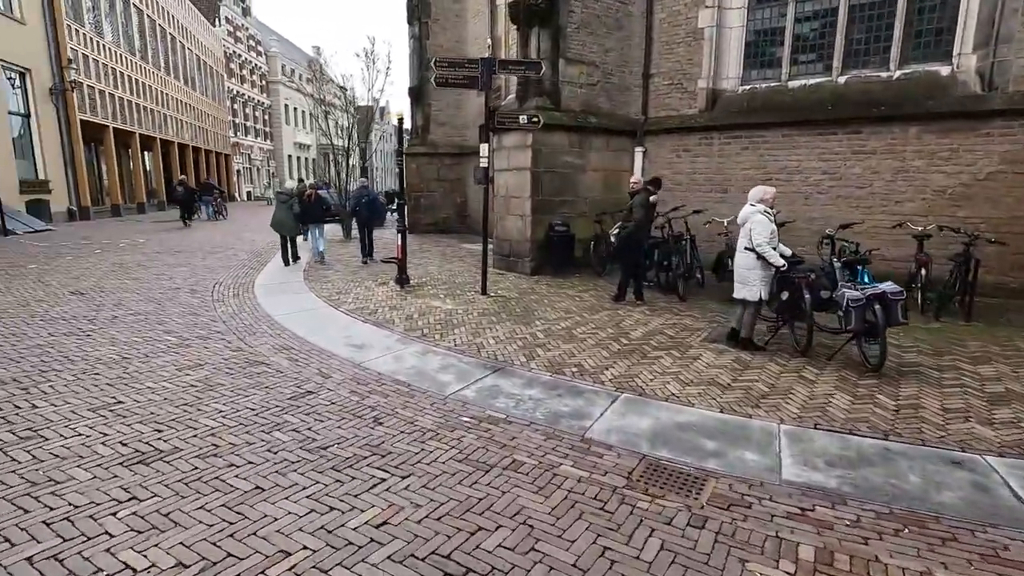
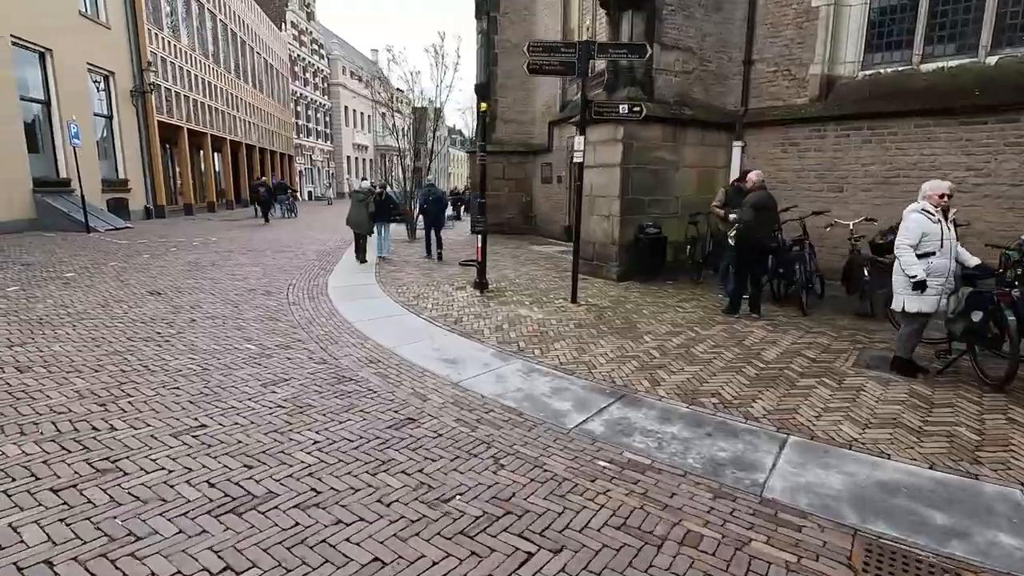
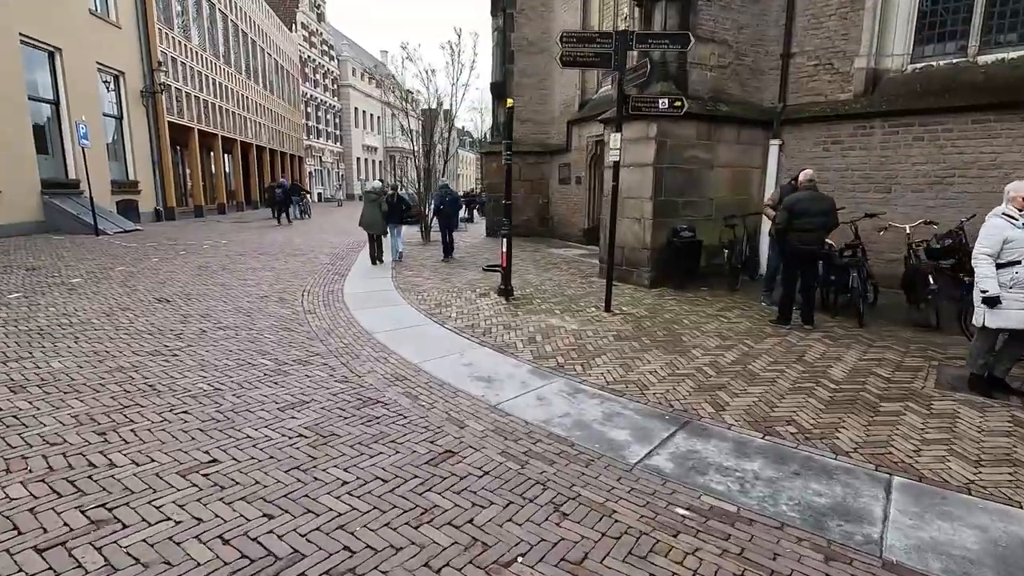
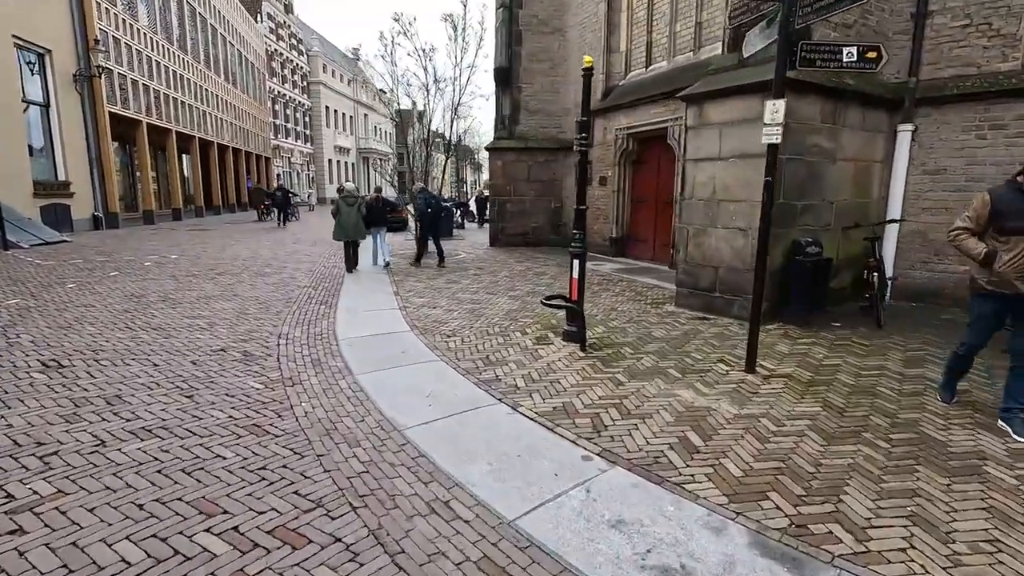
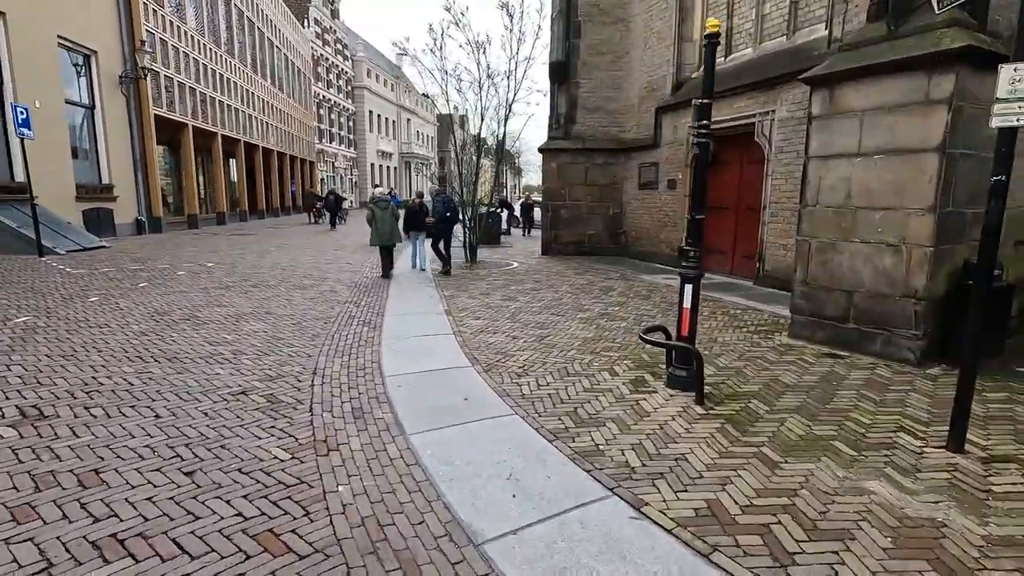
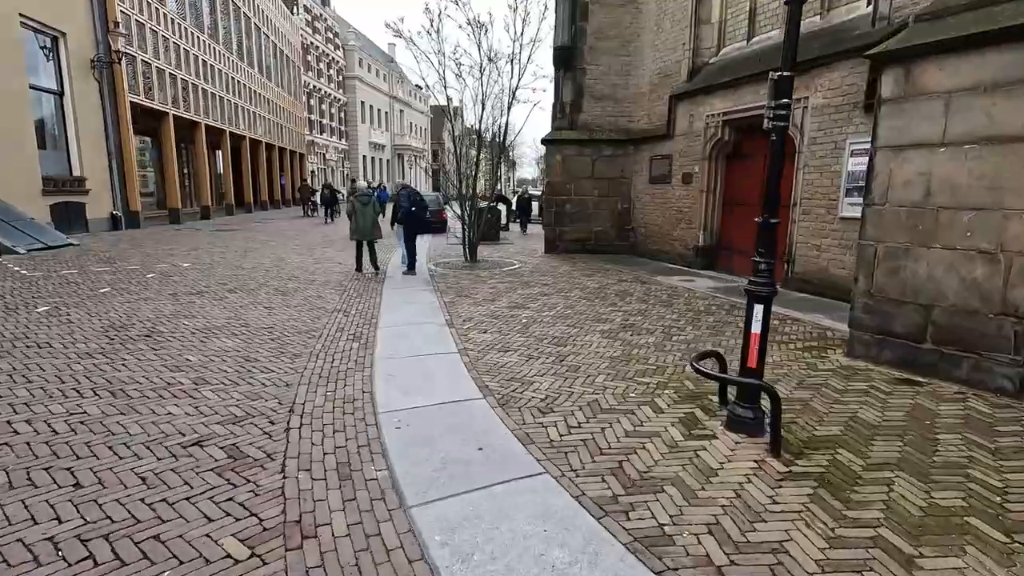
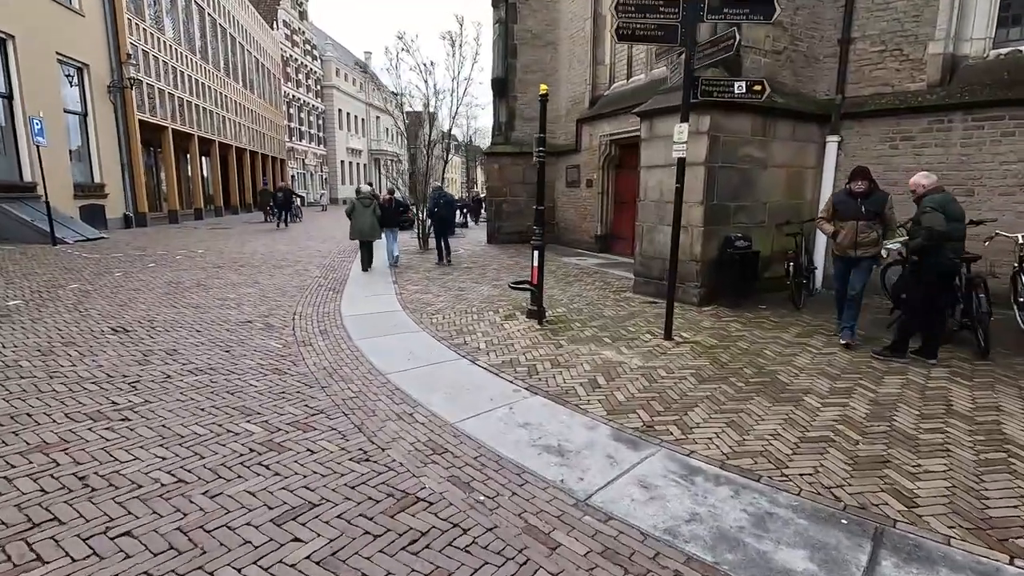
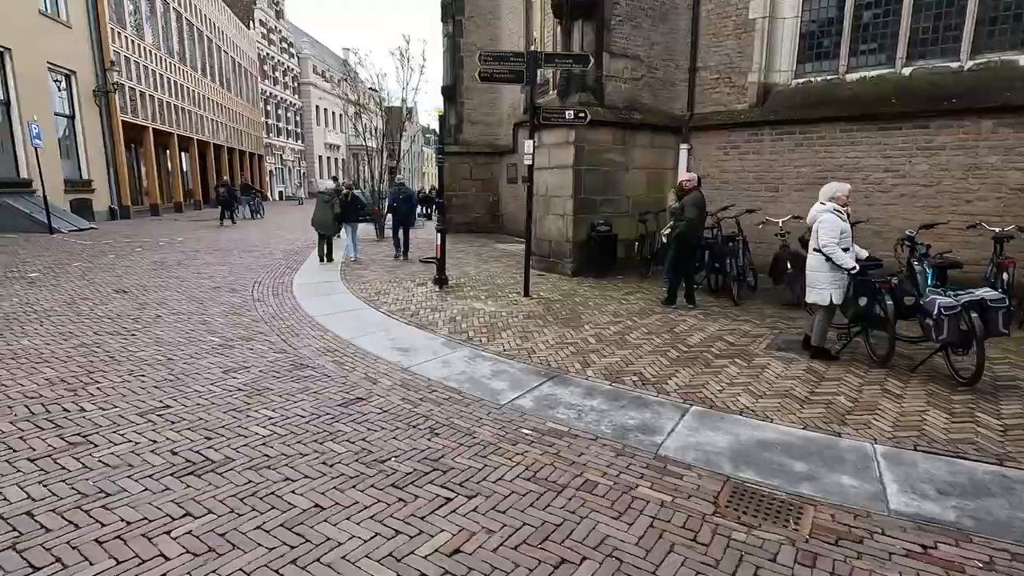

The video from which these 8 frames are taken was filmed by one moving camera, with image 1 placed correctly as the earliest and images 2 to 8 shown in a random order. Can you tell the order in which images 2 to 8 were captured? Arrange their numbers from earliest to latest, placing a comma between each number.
8, 2, 3, 7, 4, 5, 6
